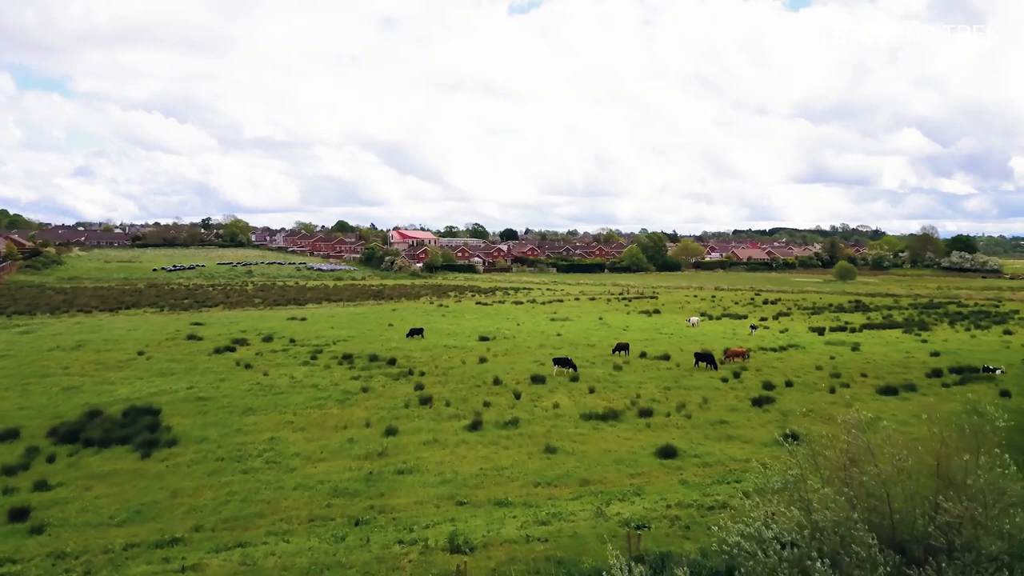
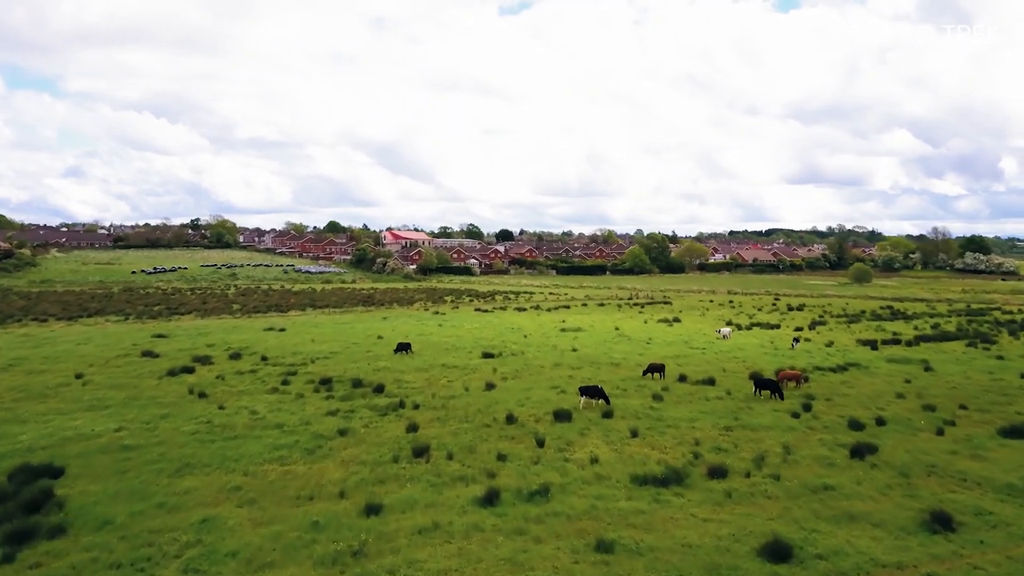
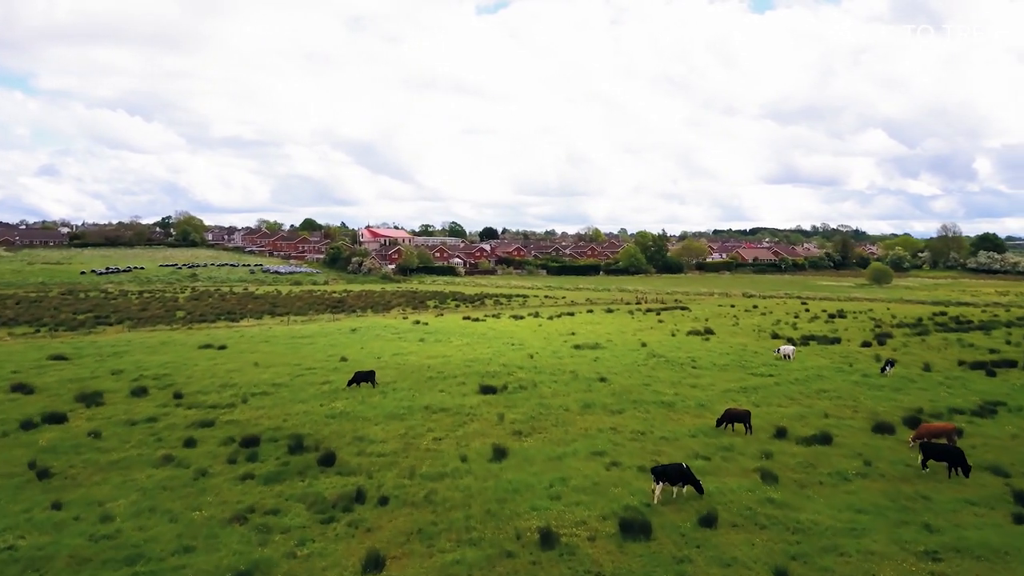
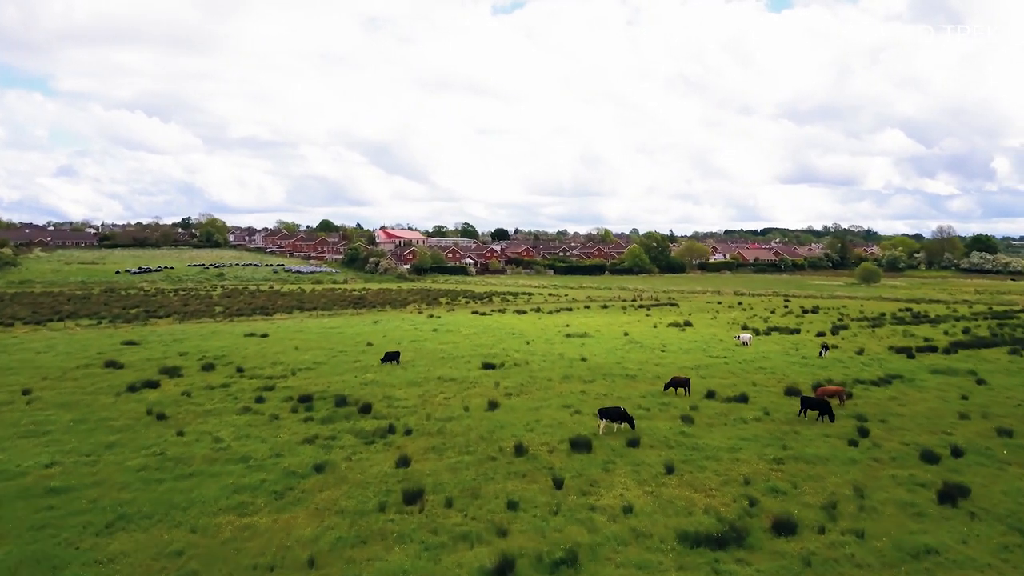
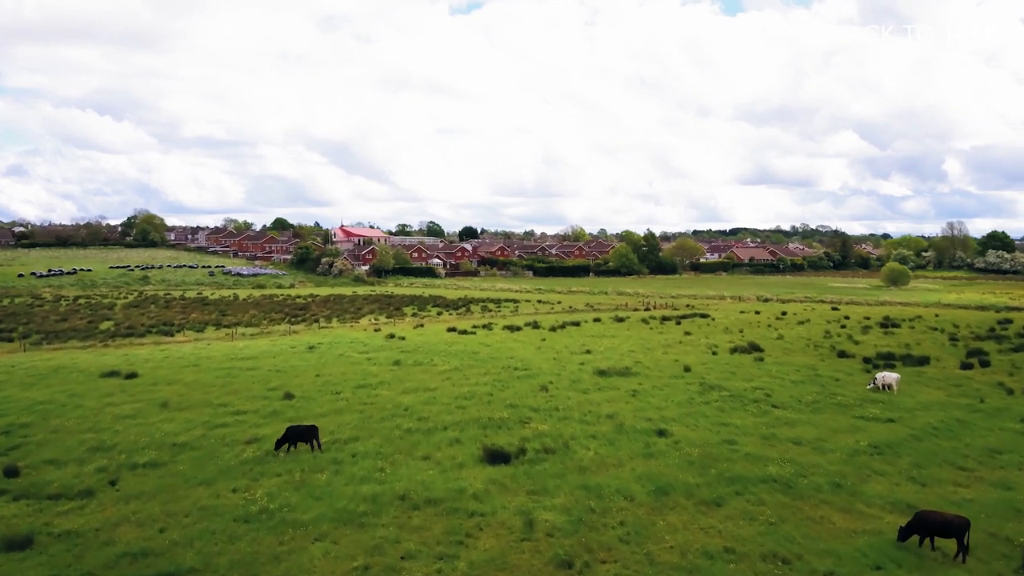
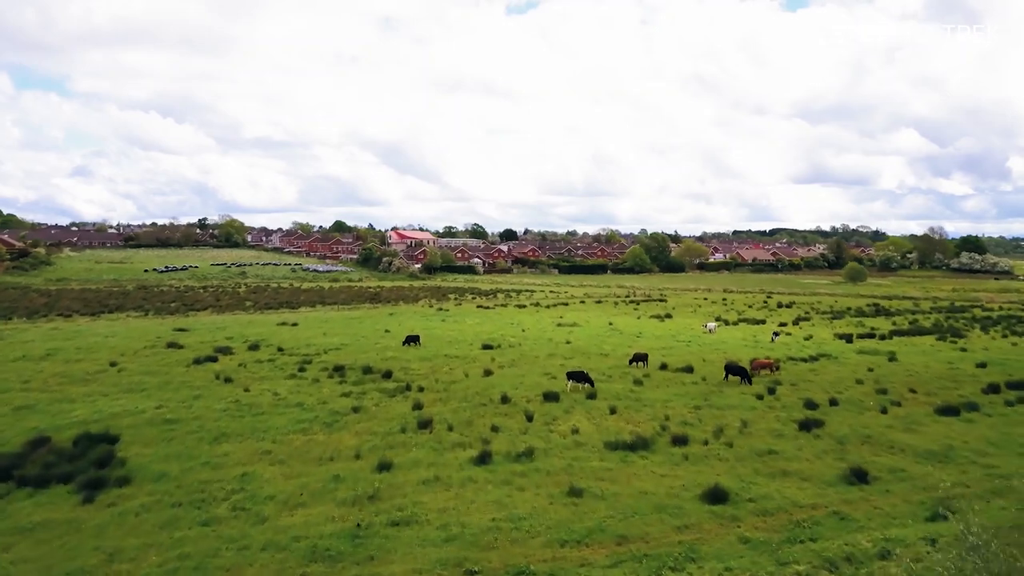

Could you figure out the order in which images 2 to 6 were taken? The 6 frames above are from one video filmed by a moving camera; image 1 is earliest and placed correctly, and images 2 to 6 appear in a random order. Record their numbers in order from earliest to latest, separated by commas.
6, 2, 4, 3, 5
